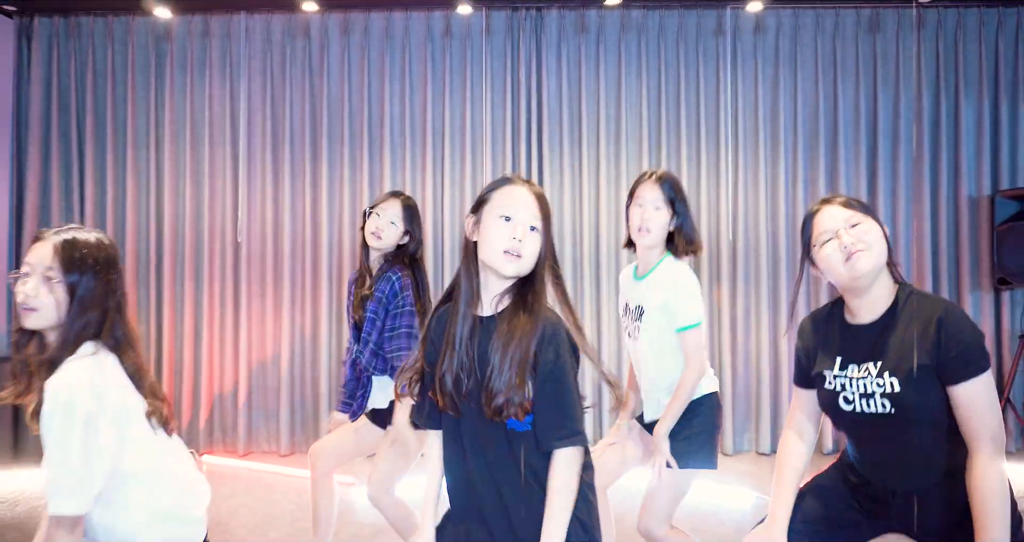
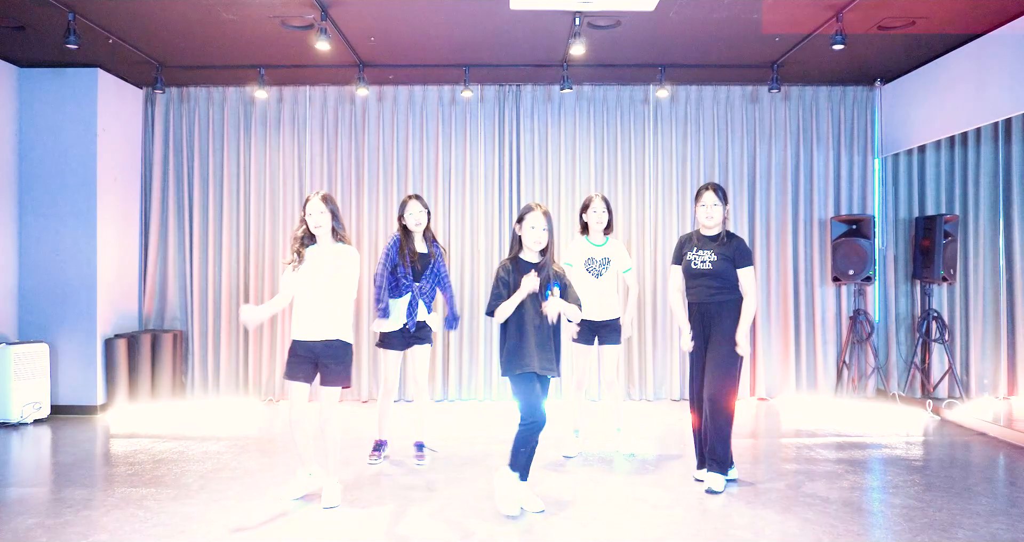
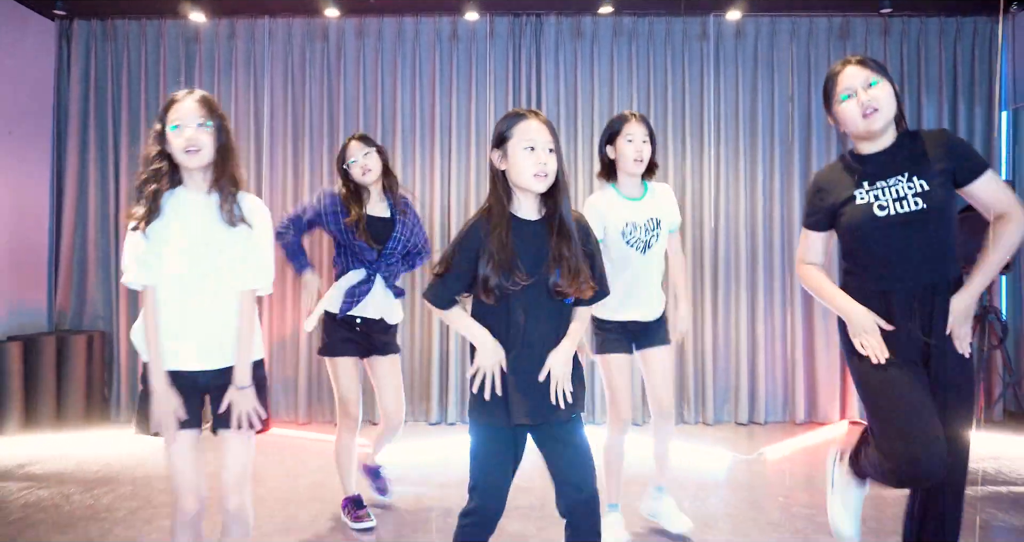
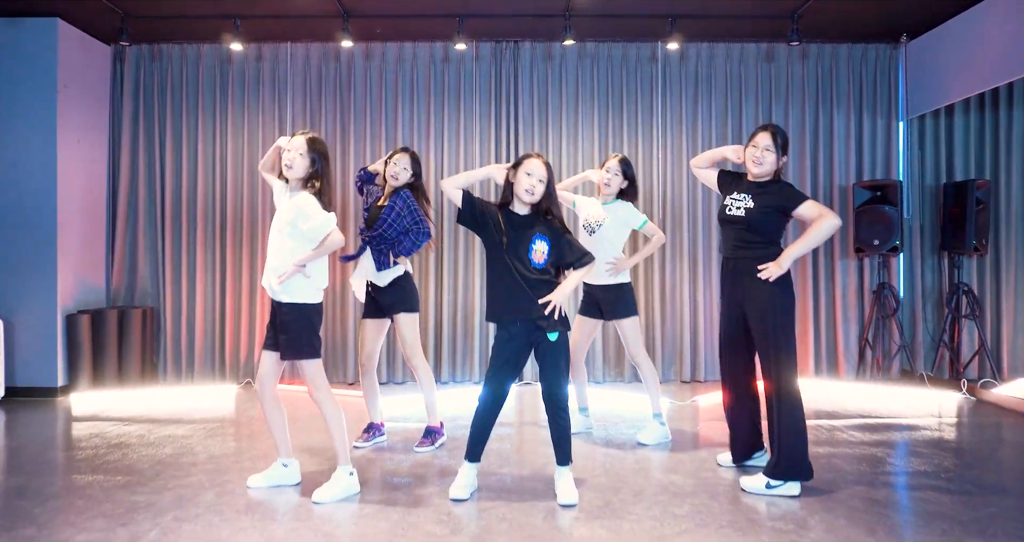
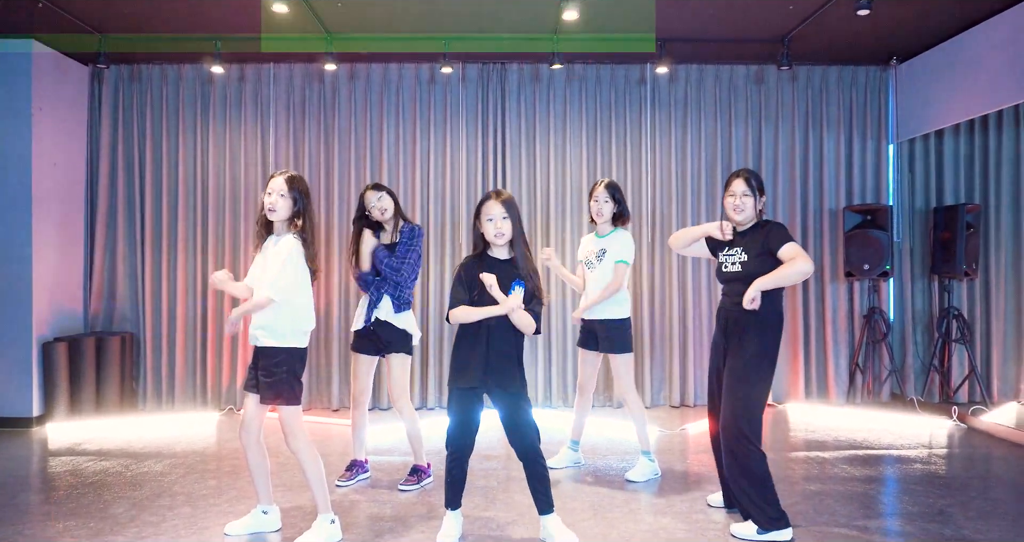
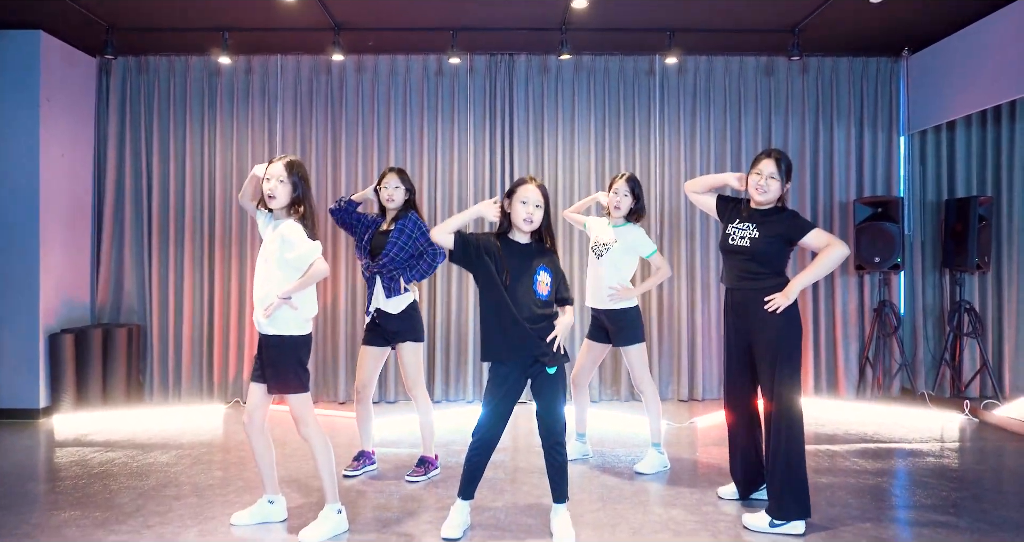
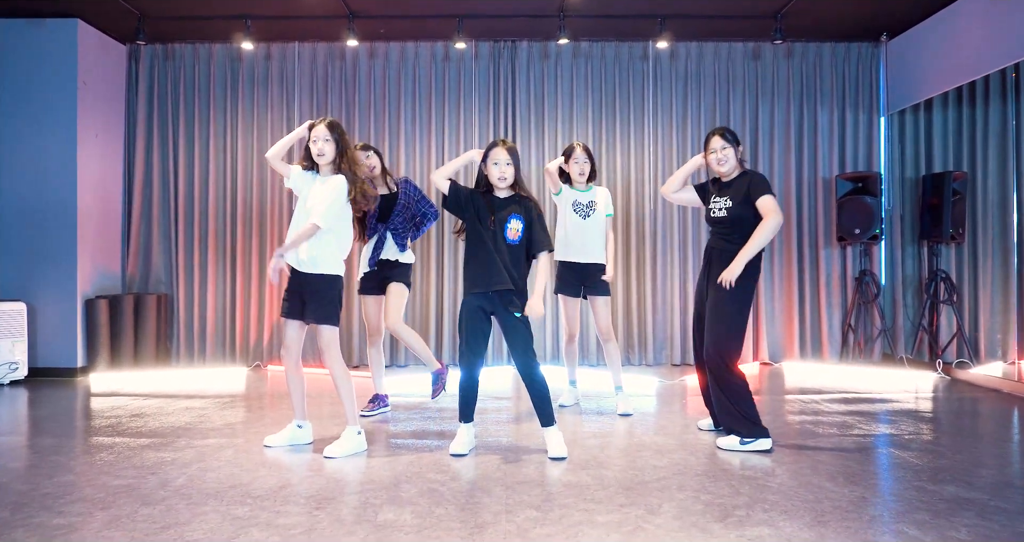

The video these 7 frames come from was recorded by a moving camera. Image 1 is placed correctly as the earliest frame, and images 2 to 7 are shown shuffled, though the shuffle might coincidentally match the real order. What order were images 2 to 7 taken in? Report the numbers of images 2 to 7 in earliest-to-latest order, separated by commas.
3, 7, 4, 6, 5, 2
